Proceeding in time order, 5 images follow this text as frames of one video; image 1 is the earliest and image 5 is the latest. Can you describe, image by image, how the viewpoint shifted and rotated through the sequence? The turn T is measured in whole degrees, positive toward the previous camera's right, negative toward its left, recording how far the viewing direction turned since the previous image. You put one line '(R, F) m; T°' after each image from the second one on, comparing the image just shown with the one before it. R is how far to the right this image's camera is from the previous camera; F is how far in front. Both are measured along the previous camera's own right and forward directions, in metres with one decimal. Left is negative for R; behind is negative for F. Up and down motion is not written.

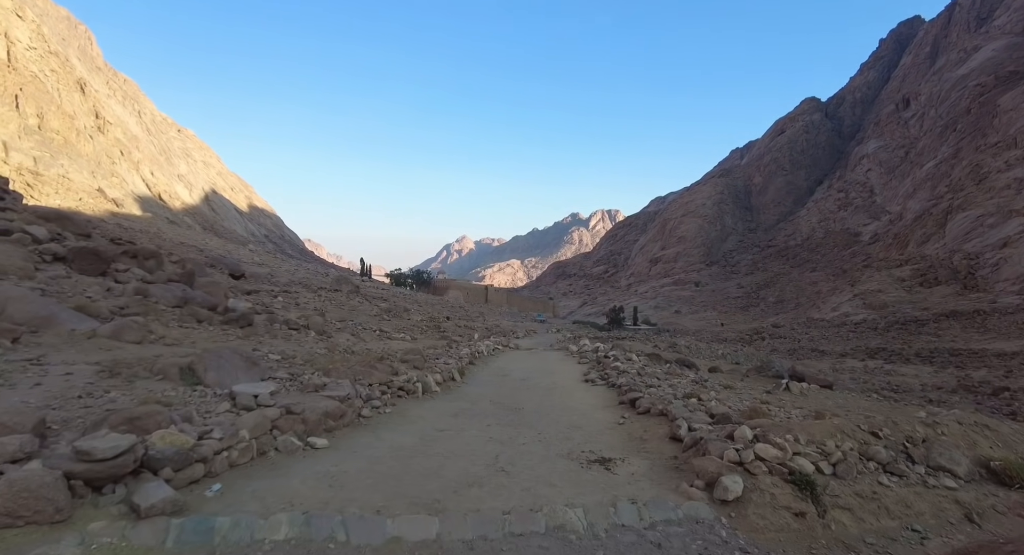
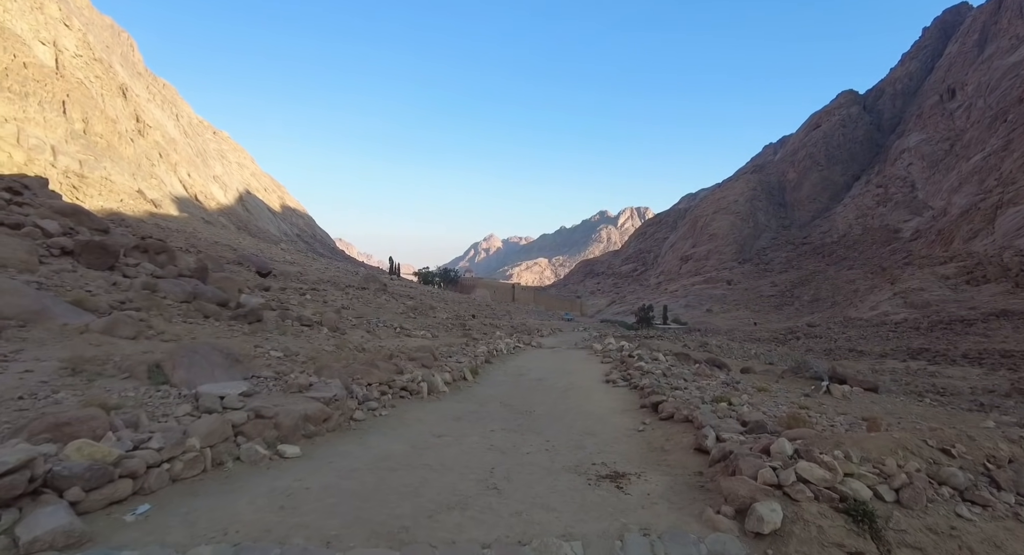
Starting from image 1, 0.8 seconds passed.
(+0.2, +0.6) m; -3°
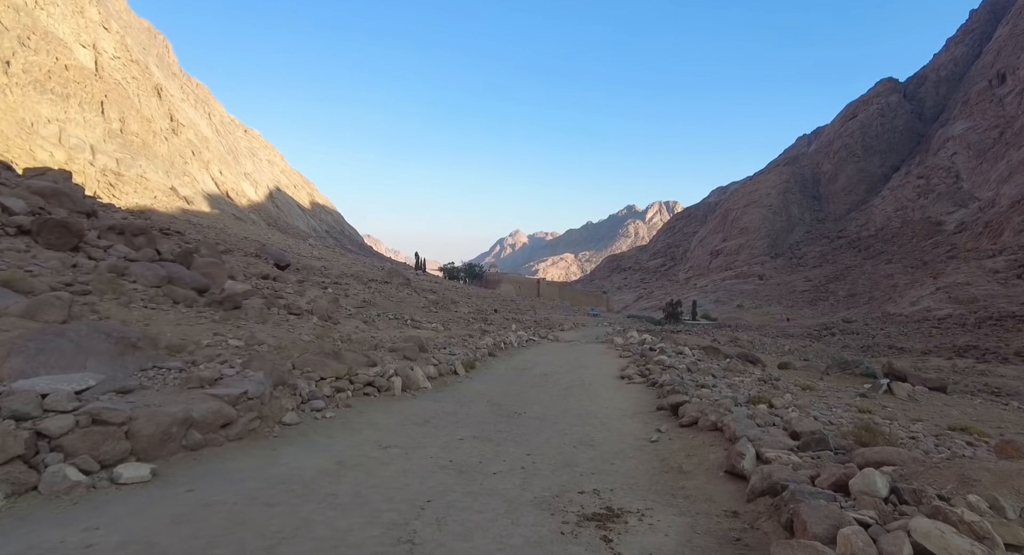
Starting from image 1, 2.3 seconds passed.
(+0.4, +1.2) m; -3°
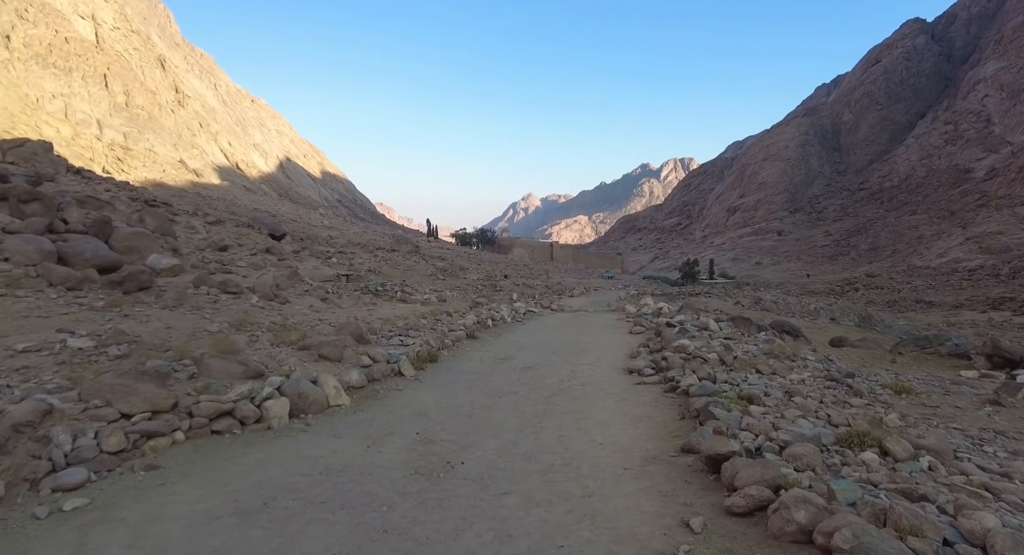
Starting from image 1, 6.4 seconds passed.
(+0.6, +2.2) m; -2°
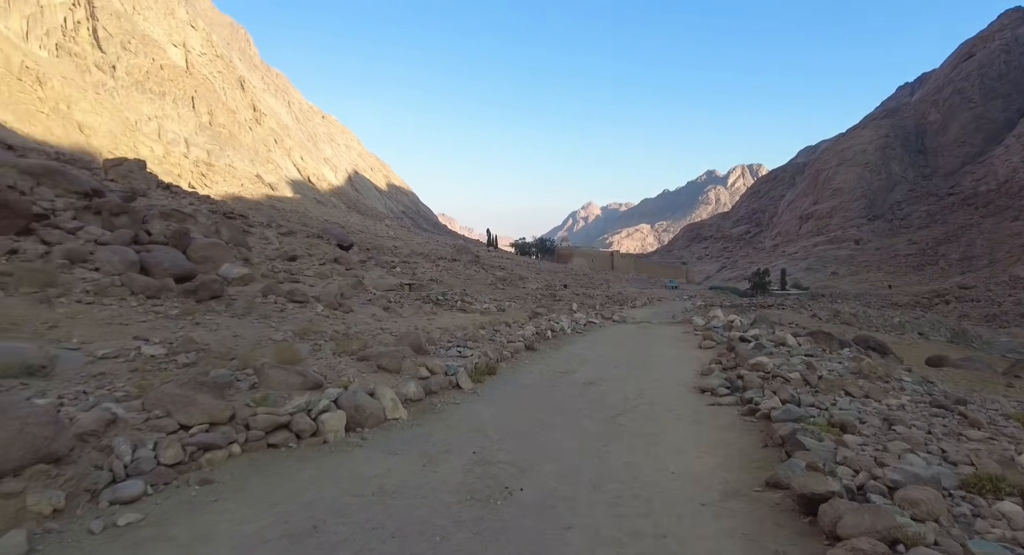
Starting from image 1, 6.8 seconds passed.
(0.0, +0.2) m; -6°
